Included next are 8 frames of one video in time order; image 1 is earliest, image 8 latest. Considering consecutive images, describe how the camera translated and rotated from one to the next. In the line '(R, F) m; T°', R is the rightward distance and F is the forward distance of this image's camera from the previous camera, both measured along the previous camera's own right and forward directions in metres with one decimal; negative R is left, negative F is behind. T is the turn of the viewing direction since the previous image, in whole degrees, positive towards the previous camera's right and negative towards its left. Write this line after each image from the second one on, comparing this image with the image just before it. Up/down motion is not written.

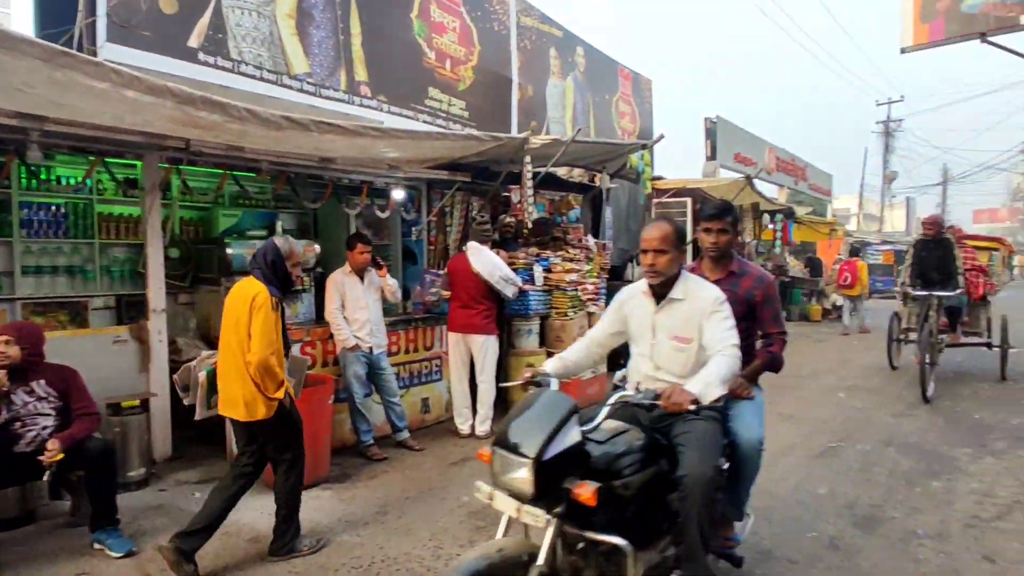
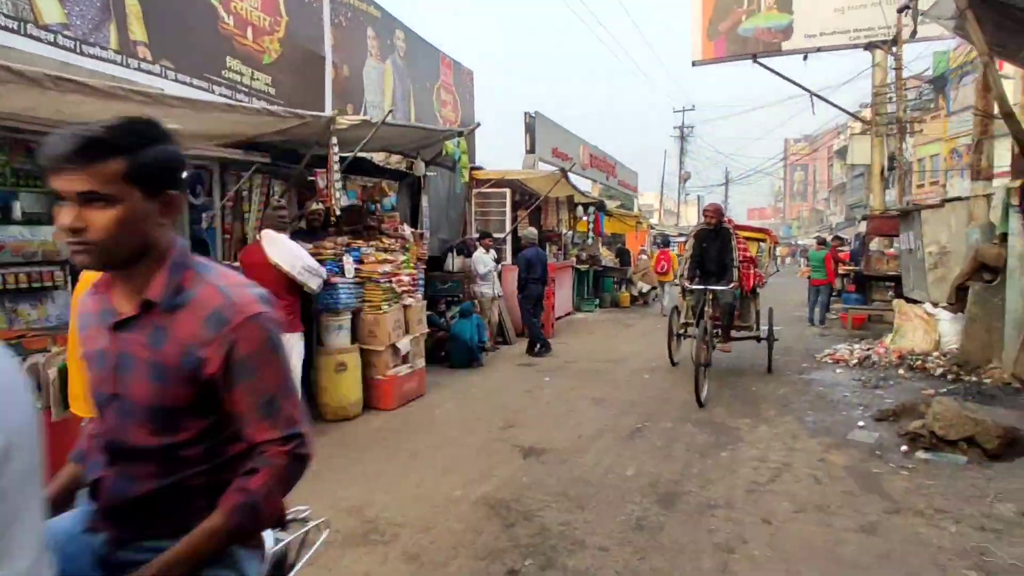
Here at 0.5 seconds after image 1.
(+0.2, +0.3) m; +16°
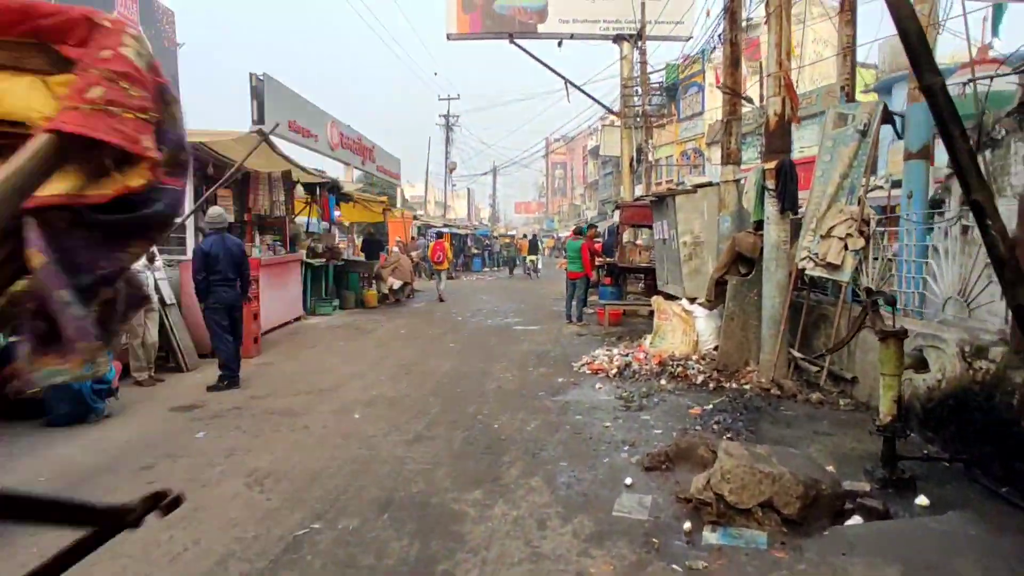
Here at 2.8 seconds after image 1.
(+1.2, +2.2) m; +20°
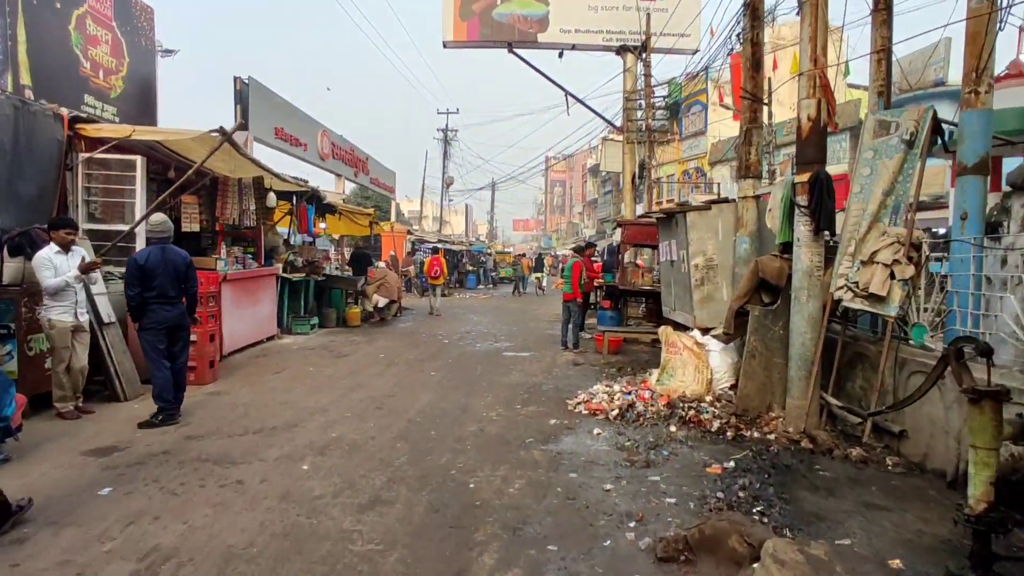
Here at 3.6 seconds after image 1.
(+0.1, +1.0) m; 0°
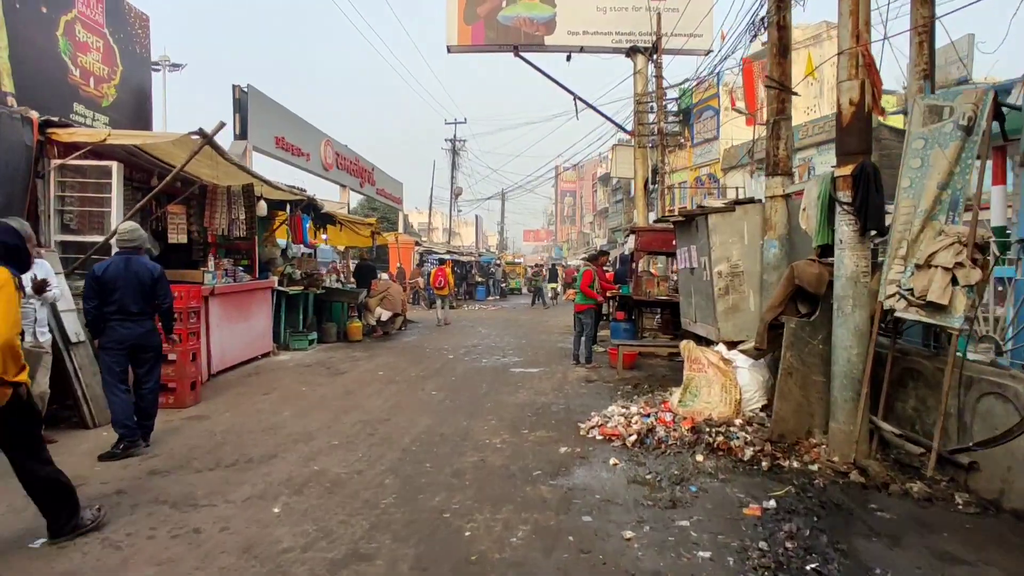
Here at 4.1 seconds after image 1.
(+0.1, +0.7) m; -1°
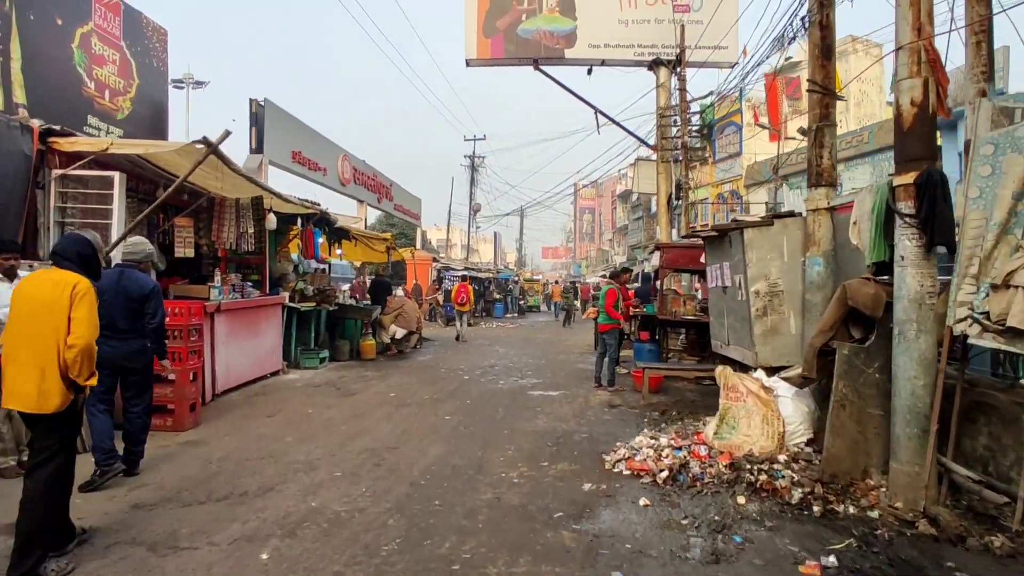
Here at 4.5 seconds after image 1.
(0.0, +0.5) m; -2°
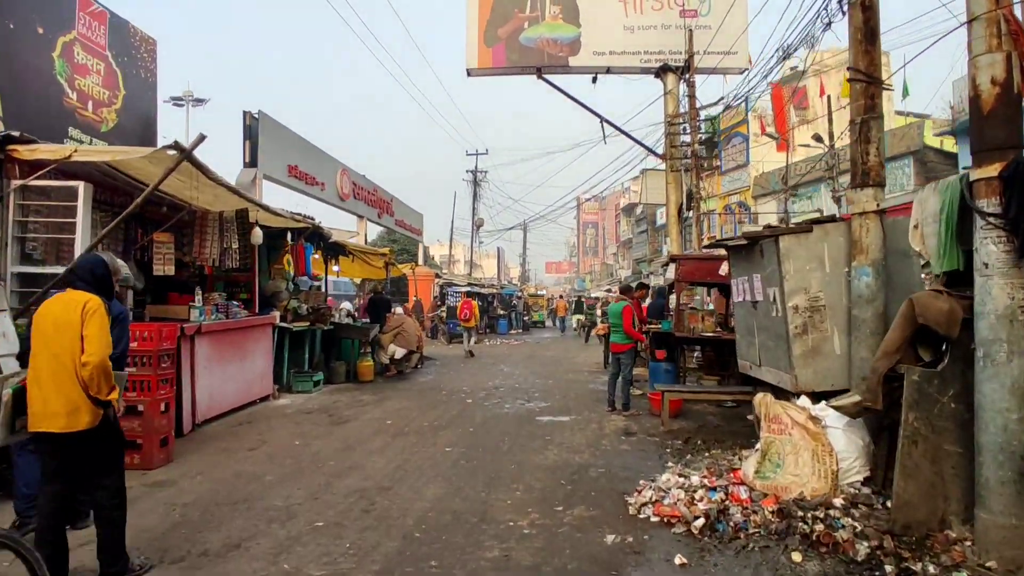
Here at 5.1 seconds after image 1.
(0.0, +0.7) m; 0°
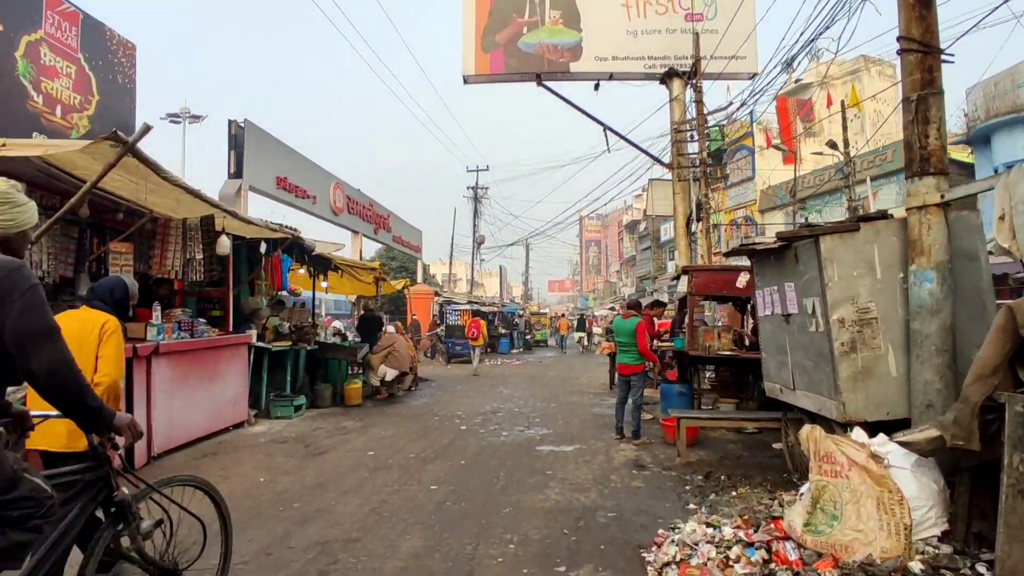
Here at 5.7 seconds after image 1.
(+0.1, +0.9) m; 0°
